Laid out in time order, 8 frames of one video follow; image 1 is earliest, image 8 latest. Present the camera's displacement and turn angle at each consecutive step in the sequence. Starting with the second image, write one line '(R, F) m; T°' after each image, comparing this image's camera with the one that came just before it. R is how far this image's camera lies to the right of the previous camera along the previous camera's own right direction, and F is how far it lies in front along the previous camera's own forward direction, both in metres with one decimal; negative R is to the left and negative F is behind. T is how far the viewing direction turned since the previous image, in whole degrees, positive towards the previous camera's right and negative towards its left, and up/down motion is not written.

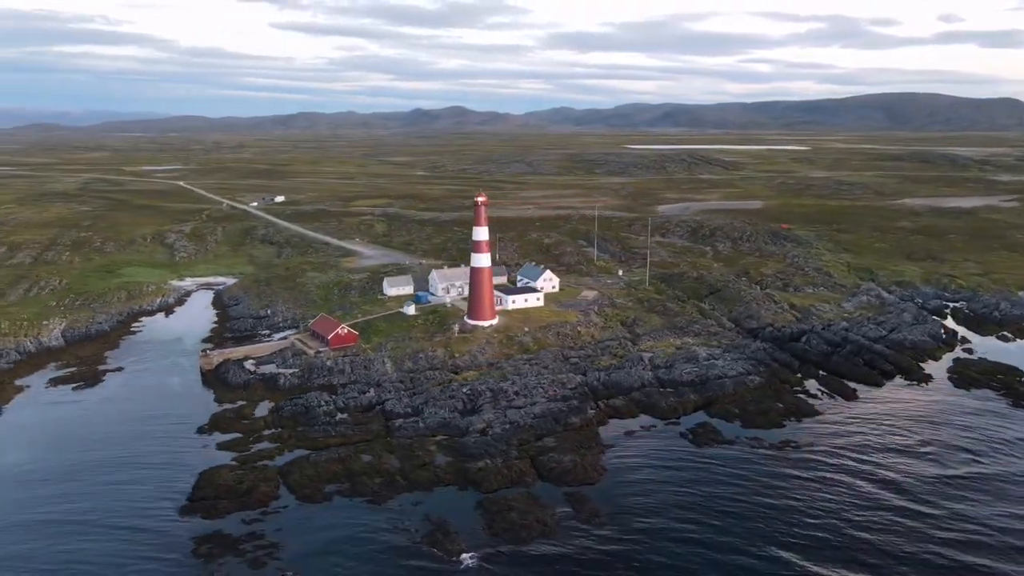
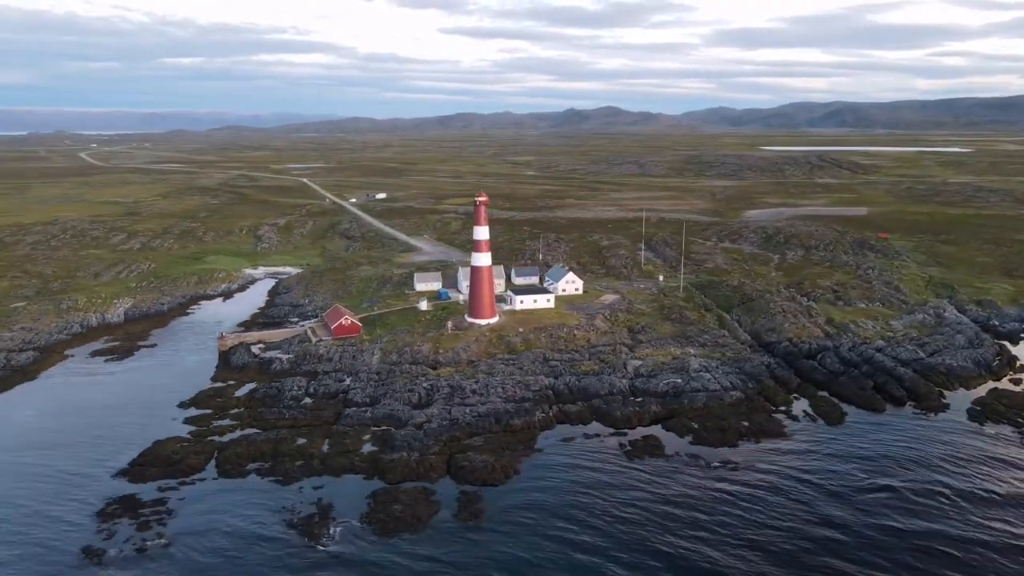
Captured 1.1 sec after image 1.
(+9.6, +0.8) m; -11°
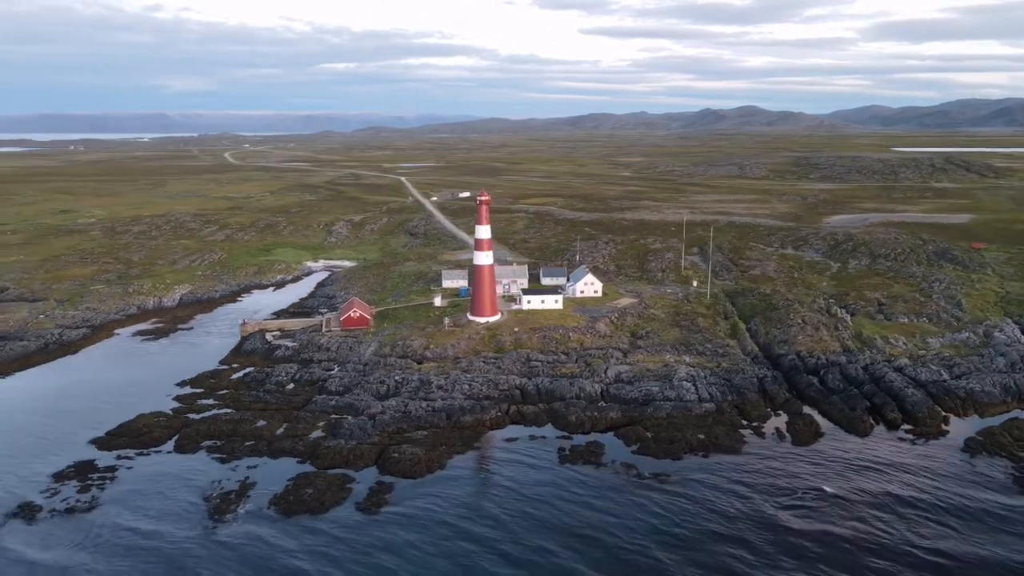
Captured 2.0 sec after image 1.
(+8.3, +0.6) m; -10°
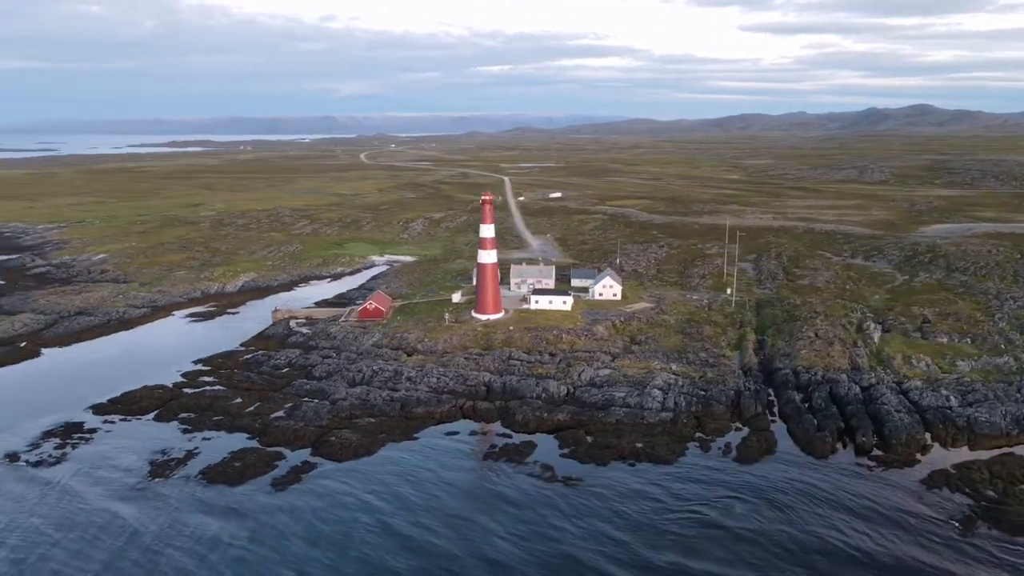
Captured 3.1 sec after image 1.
(+9.2, +0.4) m; -11°
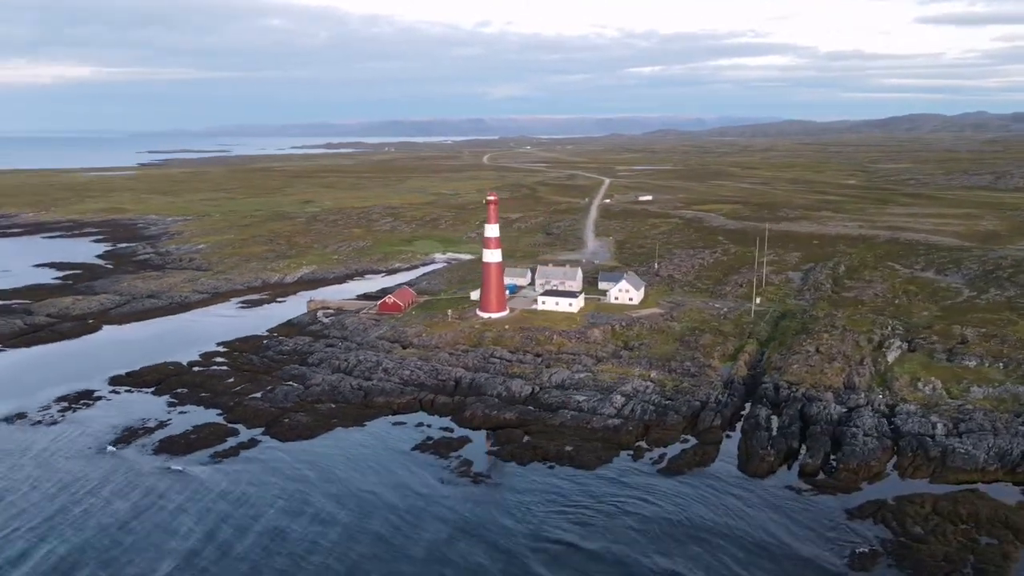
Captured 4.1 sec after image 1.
(+9.1, +0.3) m; -11°
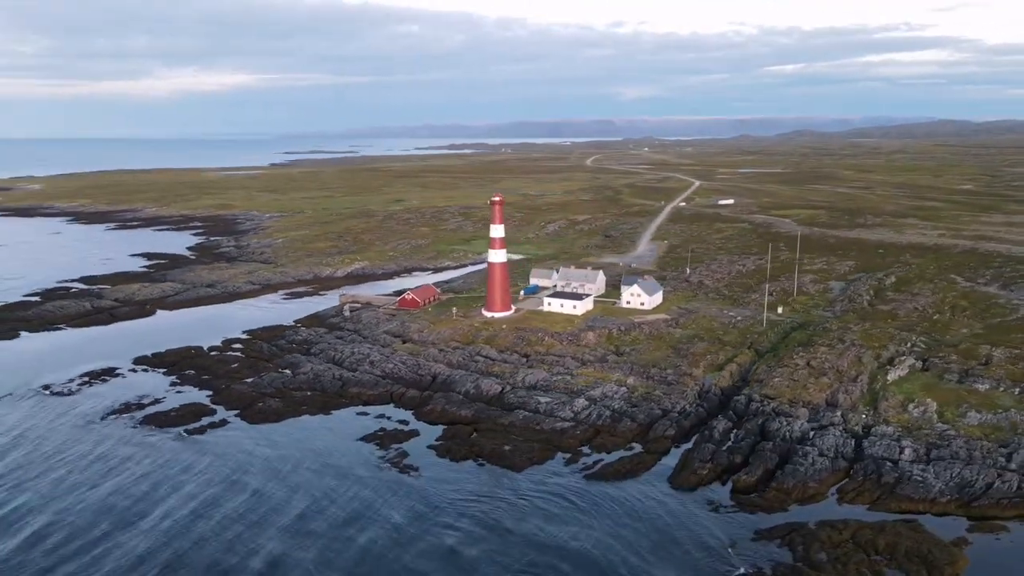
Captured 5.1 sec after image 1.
(+8.0, +0.2) m; -9°
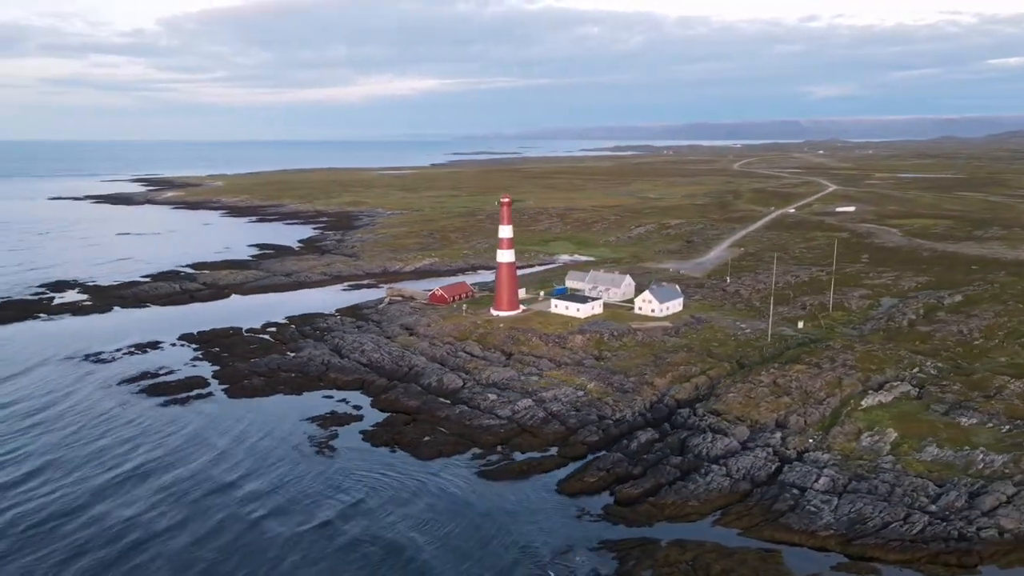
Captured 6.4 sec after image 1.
(+11.1, +0.3) m; -13°
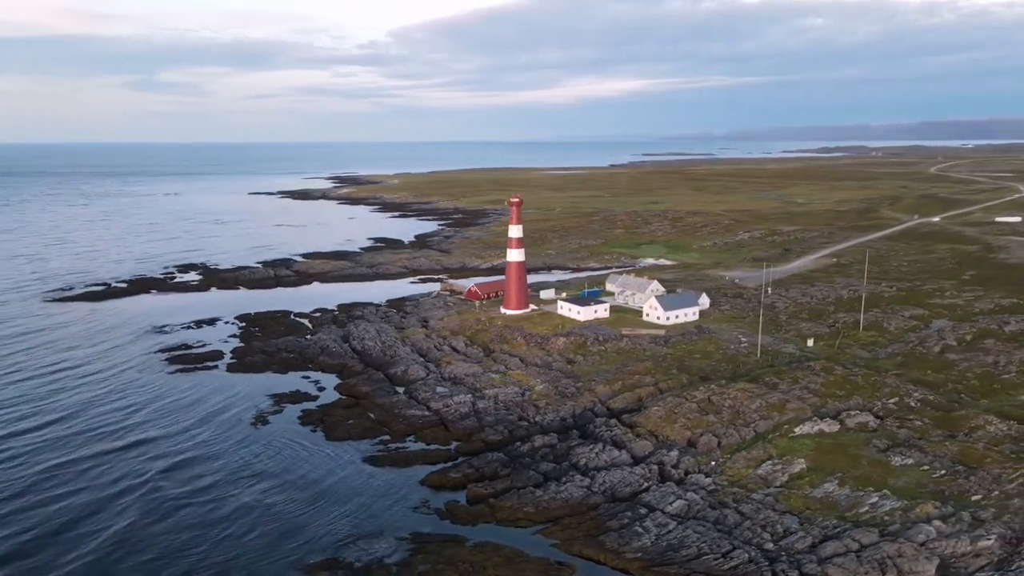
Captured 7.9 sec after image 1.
(+13.1, +1.1) m; -15°
